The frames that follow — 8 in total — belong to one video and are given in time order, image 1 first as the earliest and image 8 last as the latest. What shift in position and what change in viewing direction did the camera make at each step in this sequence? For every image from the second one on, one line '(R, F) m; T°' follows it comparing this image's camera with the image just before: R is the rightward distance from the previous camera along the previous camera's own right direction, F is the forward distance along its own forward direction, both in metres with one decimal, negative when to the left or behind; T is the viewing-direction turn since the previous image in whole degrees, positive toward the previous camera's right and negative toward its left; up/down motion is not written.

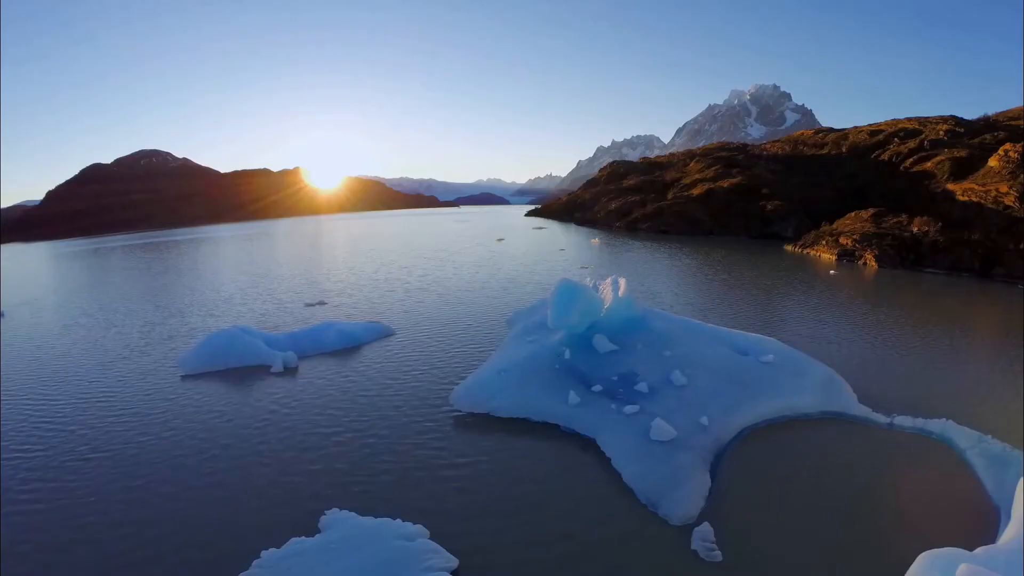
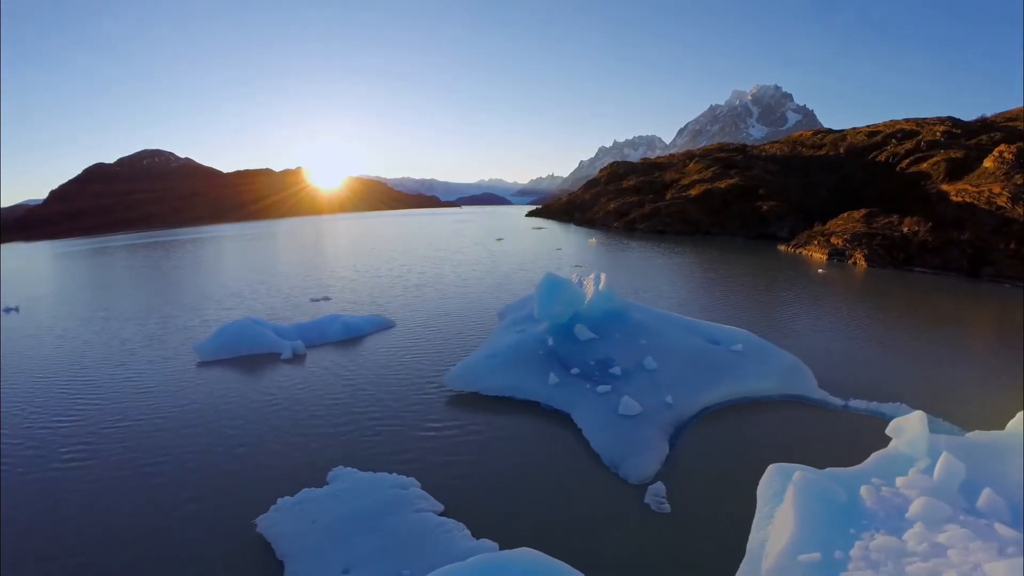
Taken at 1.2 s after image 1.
(+0.4, -1.5) m; 0°
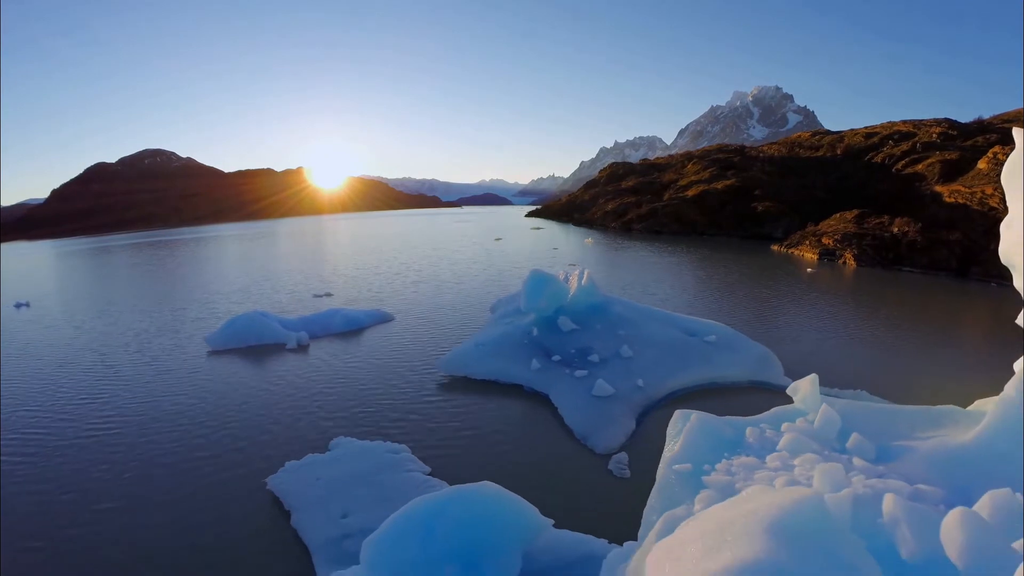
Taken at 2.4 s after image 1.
(+0.4, -1.4) m; 0°
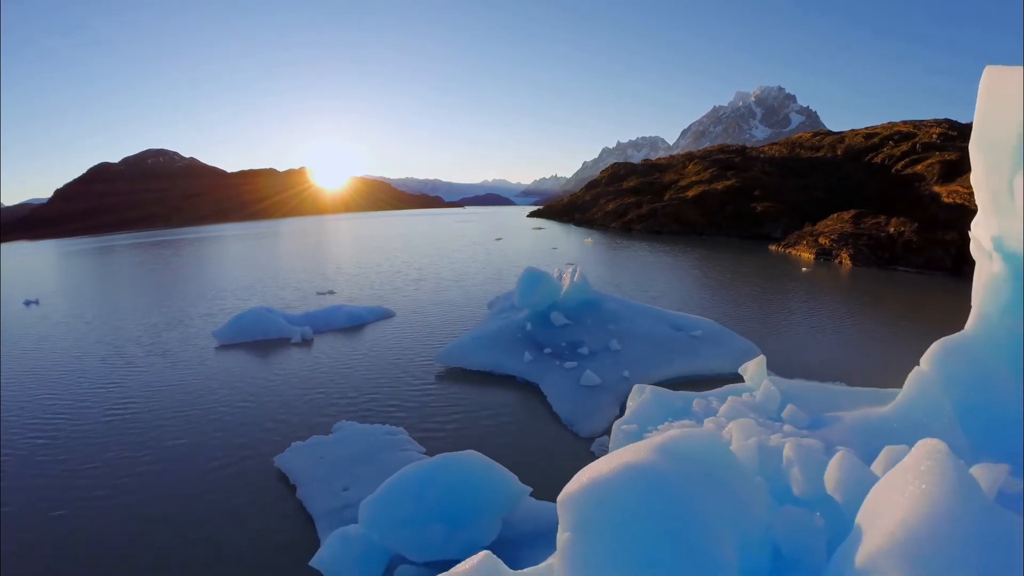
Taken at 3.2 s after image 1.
(+0.3, -0.9) m; 0°
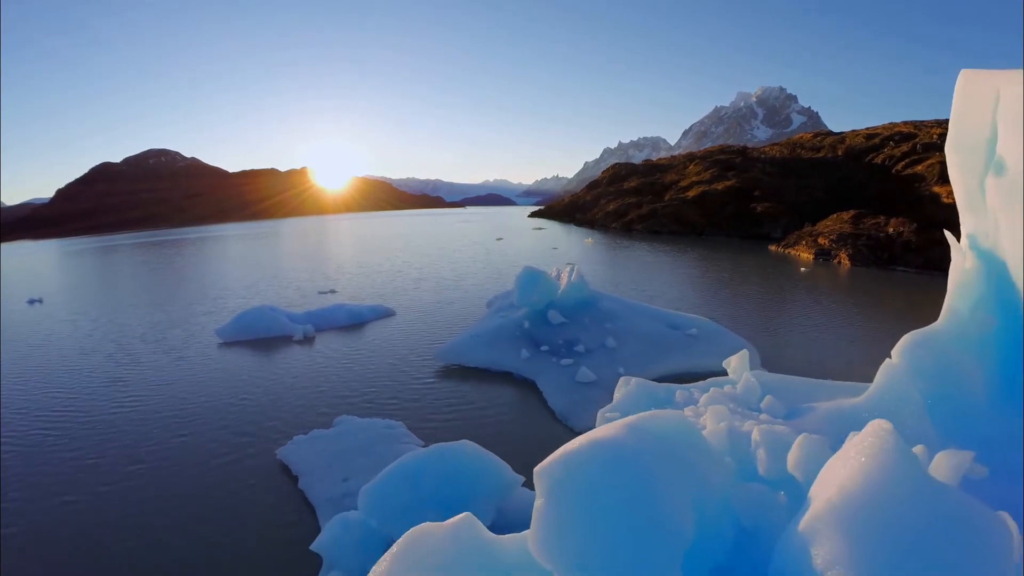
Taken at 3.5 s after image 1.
(+0.1, -0.3) m; 0°
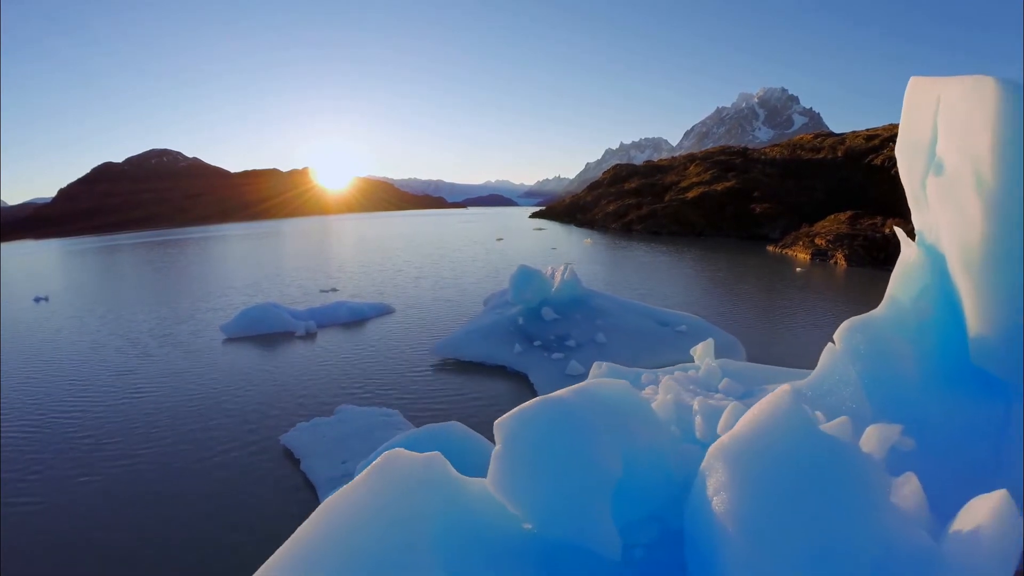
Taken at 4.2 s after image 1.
(+0.3, -0.7) m; 0°
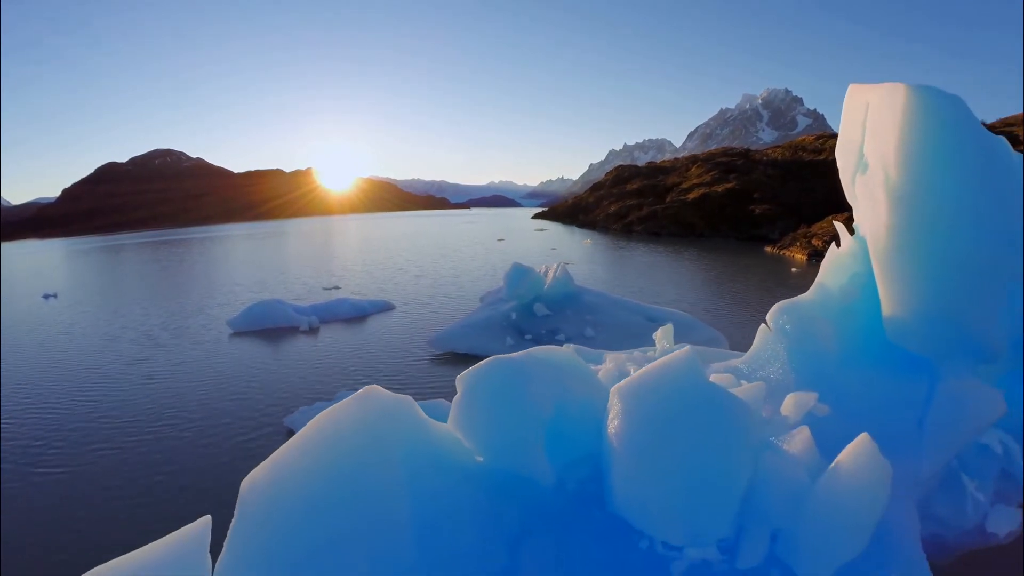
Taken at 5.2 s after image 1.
(+0.4, -1.0) m; 0°
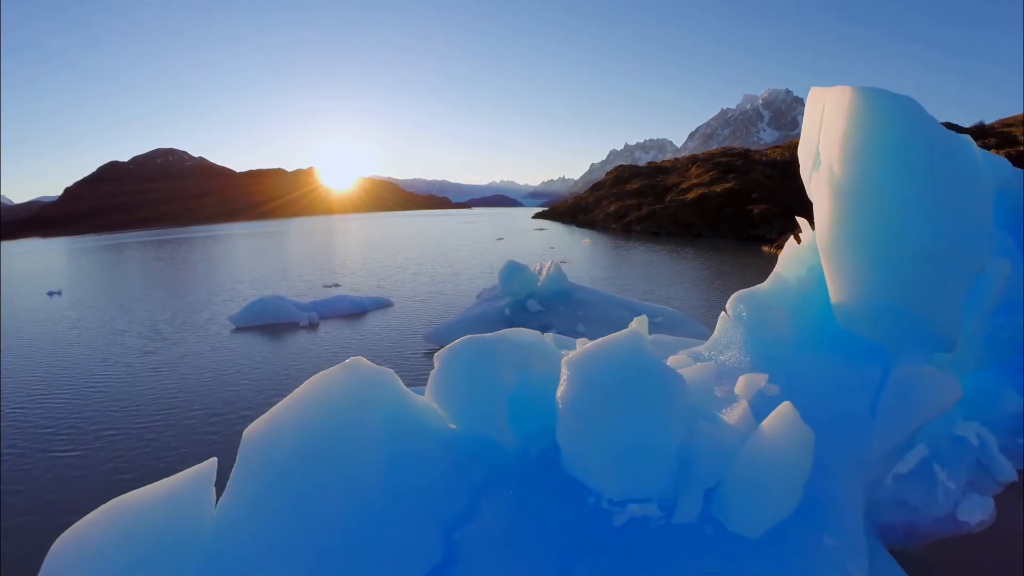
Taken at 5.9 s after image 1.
(+0.3, -0.6) m; 0°
